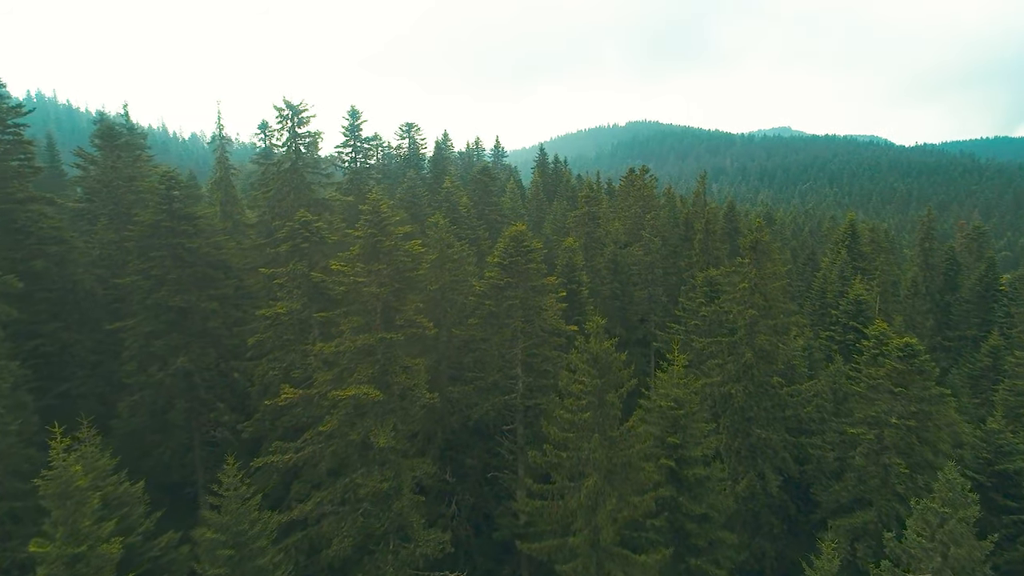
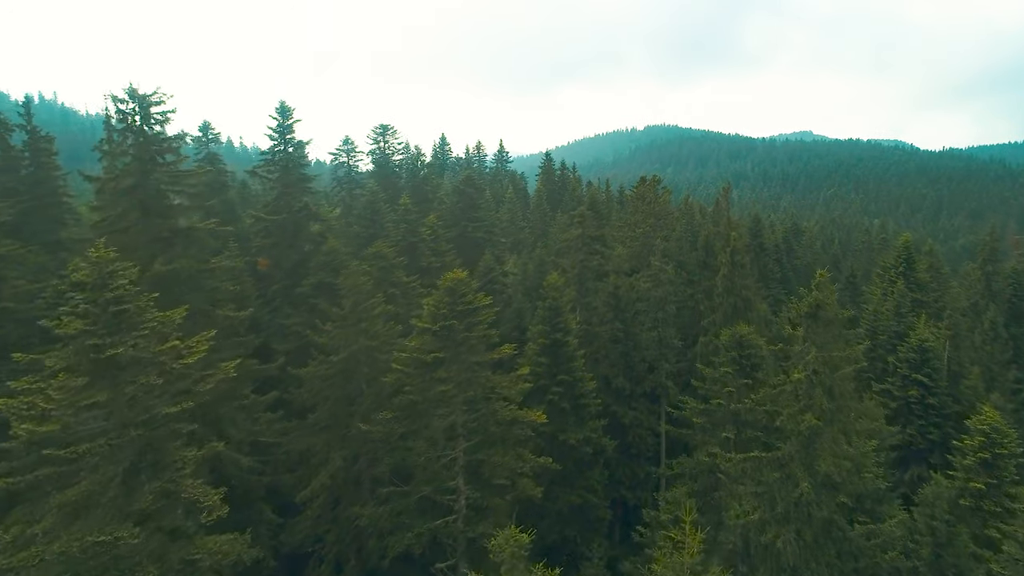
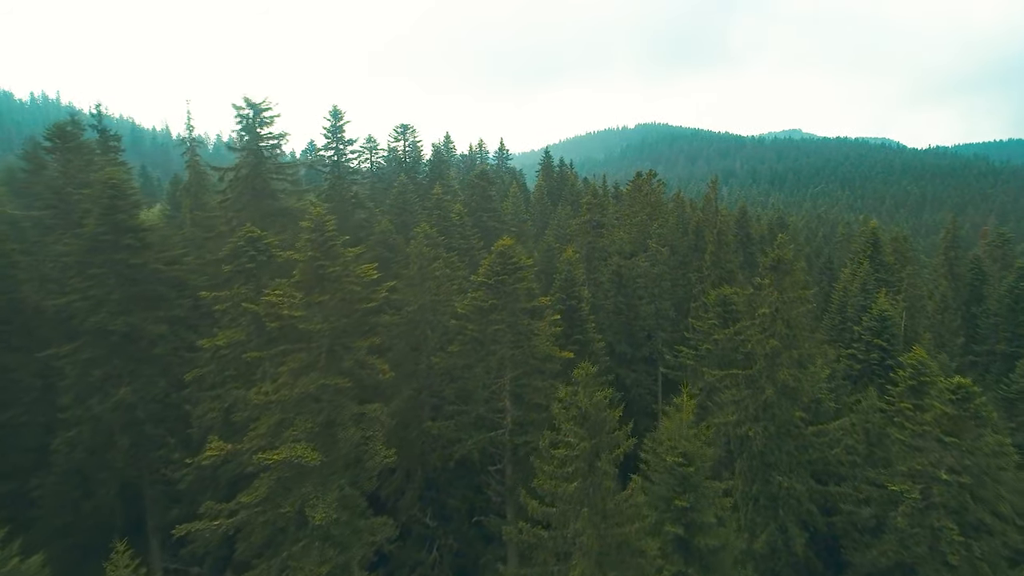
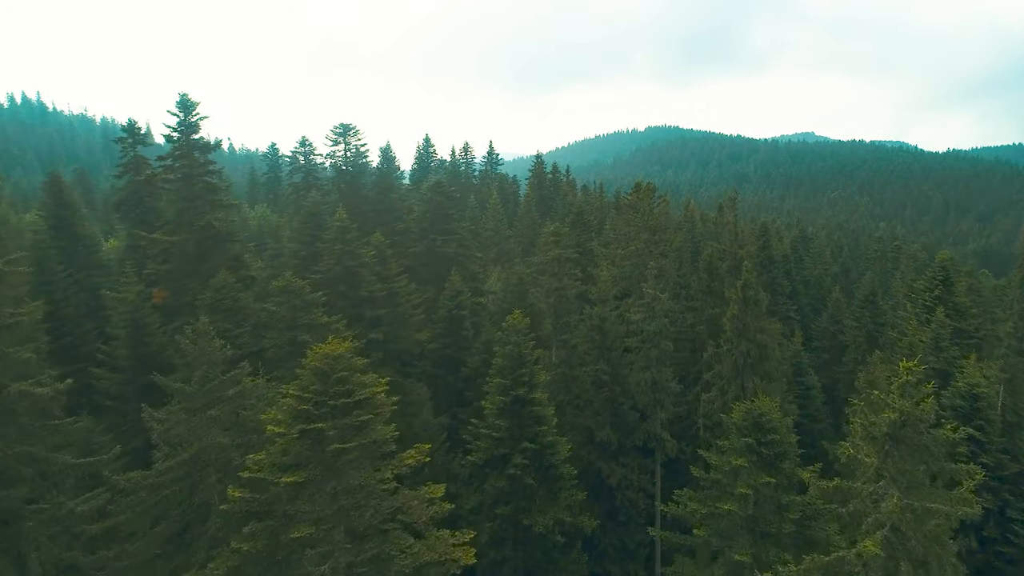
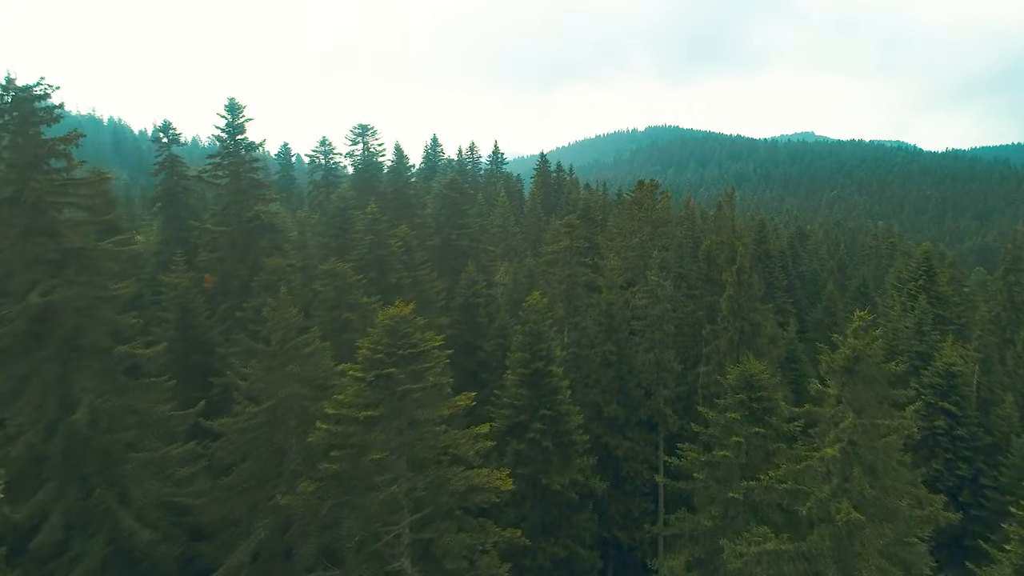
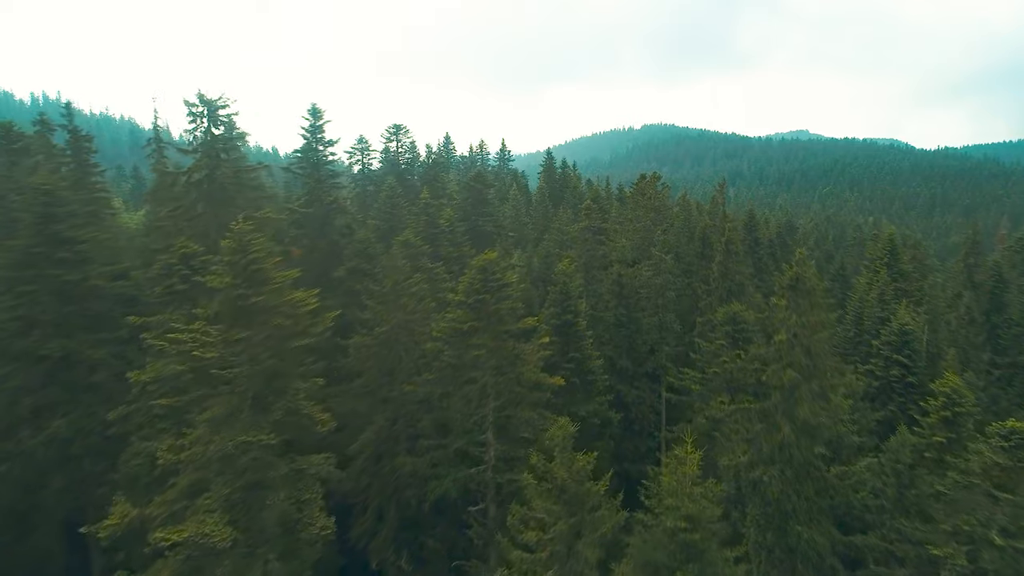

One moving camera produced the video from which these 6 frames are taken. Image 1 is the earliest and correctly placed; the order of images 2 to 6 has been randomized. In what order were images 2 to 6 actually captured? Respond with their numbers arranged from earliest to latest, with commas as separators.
3, 6, 2, 5, 4
